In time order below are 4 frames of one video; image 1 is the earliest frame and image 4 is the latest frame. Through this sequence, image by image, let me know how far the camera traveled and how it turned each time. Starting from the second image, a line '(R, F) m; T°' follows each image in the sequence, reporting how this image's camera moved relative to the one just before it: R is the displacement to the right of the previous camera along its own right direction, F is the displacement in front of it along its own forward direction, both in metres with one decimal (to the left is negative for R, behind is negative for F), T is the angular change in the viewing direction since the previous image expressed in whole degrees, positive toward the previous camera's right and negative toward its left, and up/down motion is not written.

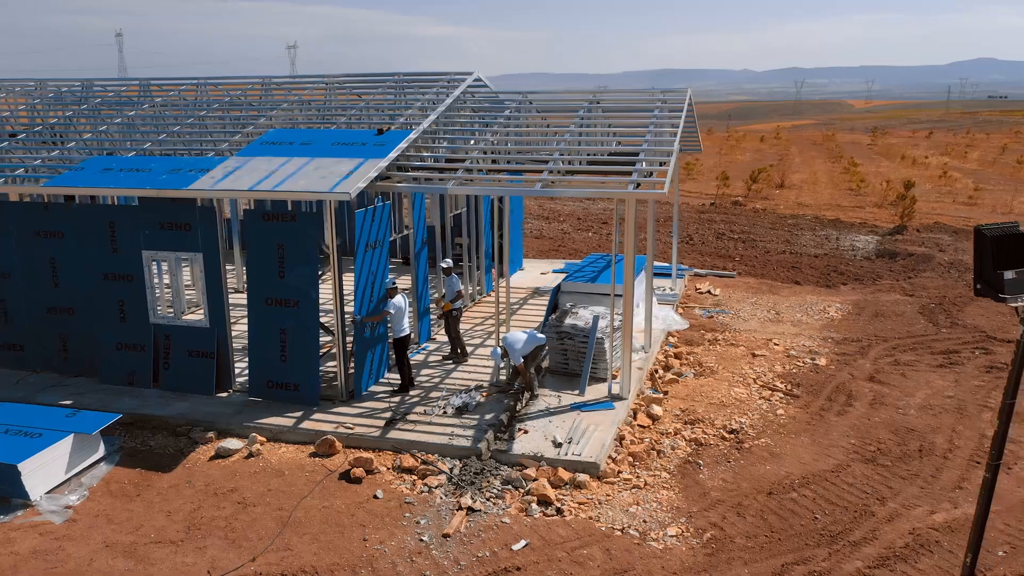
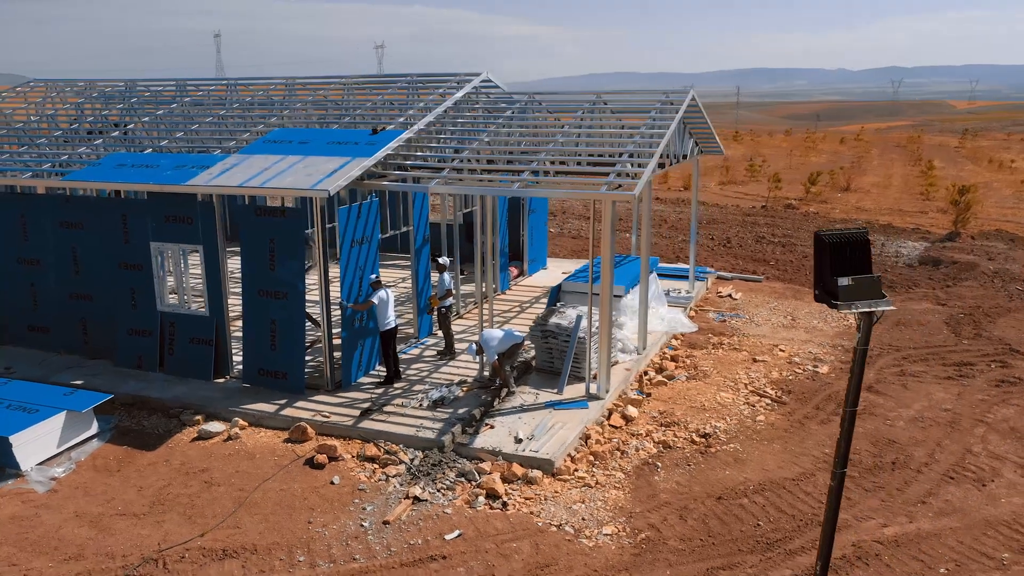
(+1.1, -0.1) m; -6°
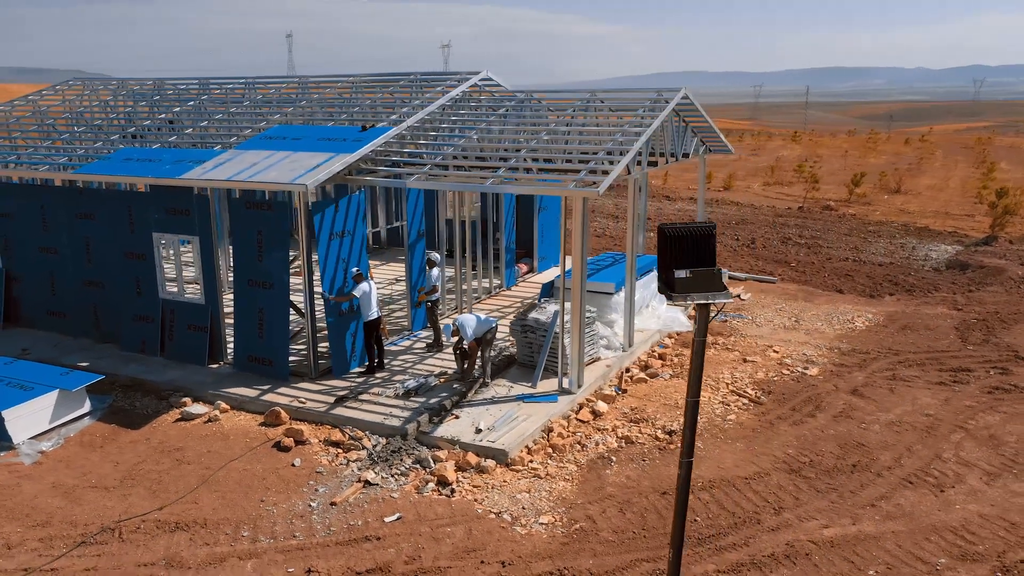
(+0.9, -0.1) m; -4°
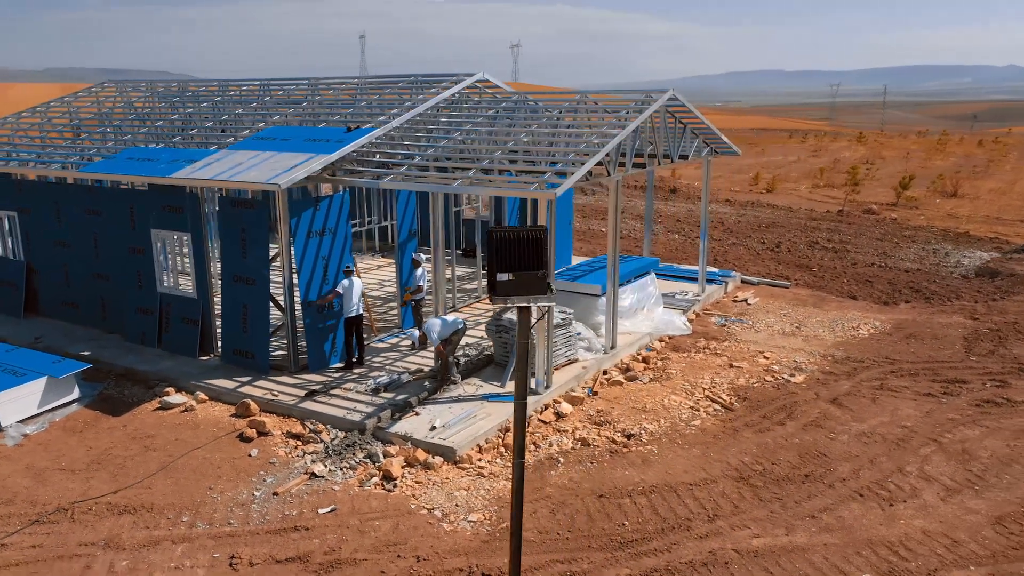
(+1.1, 0.0) m; -5°
